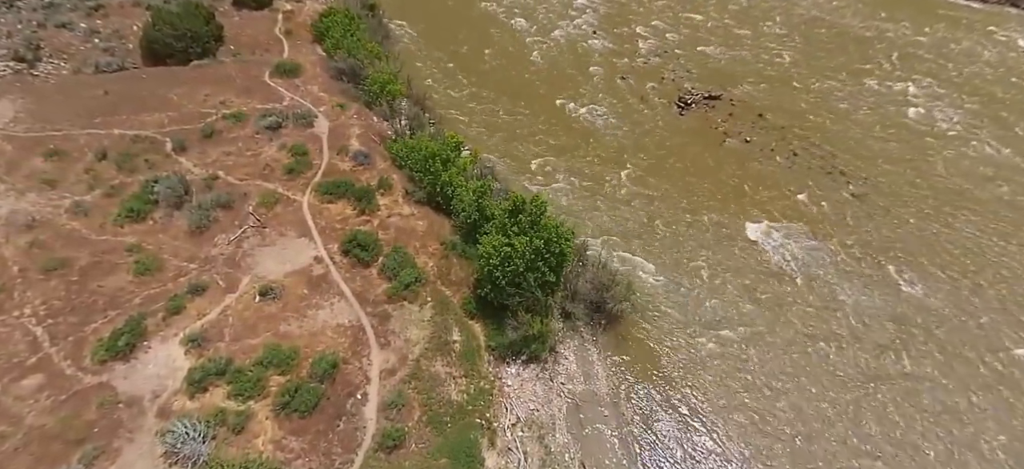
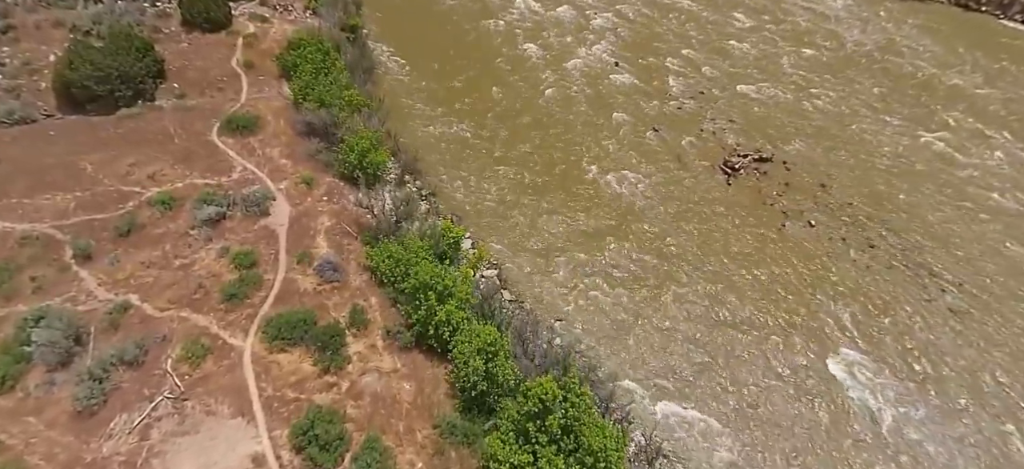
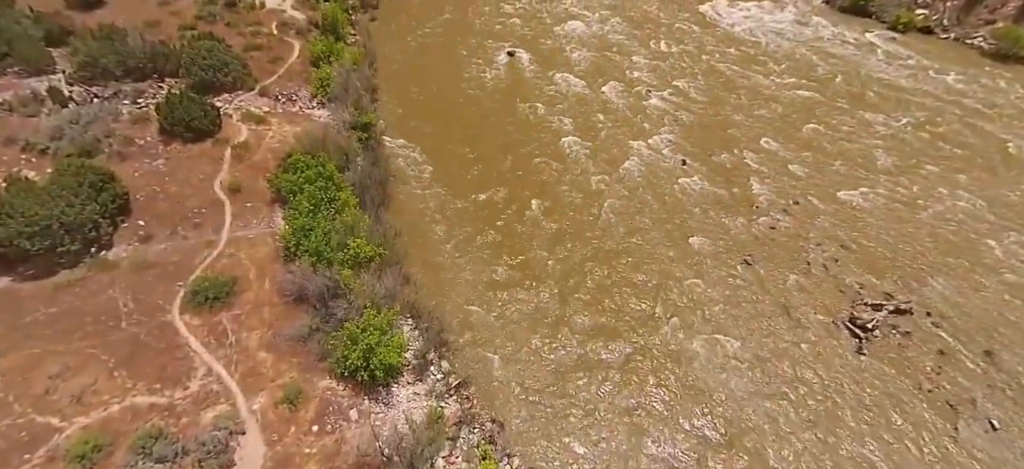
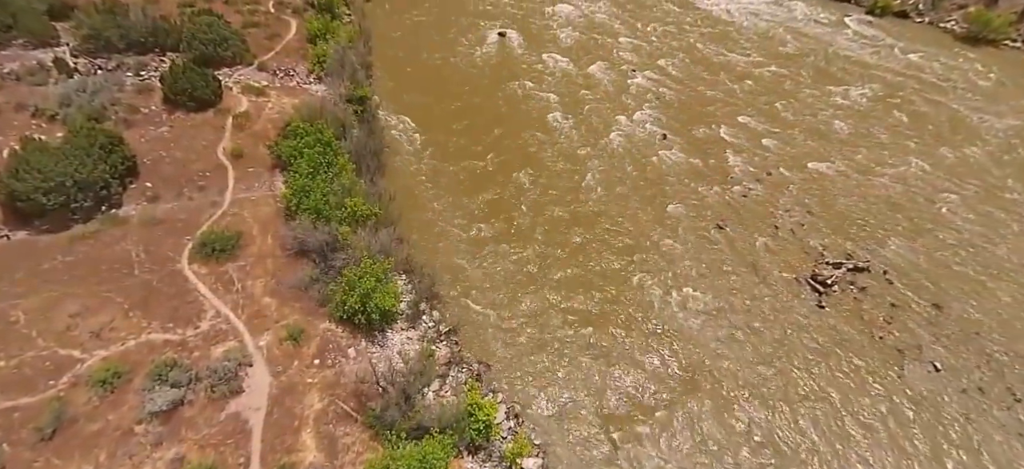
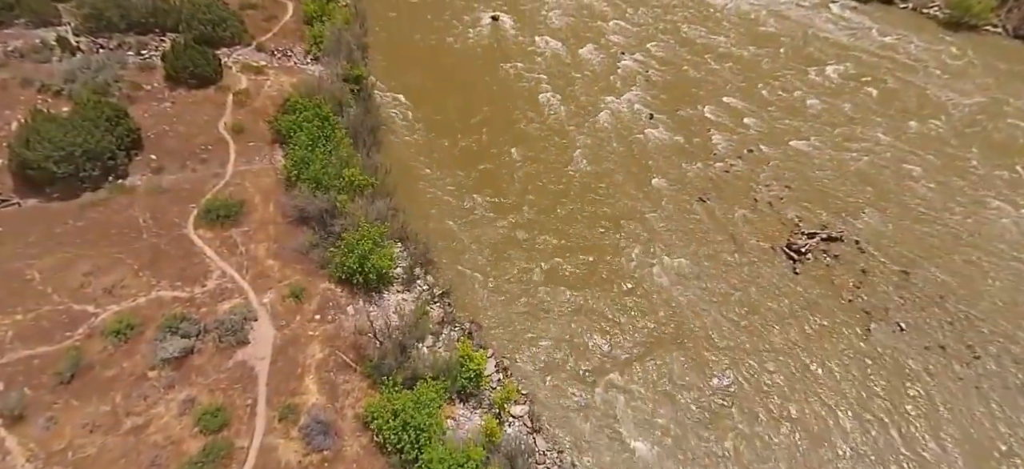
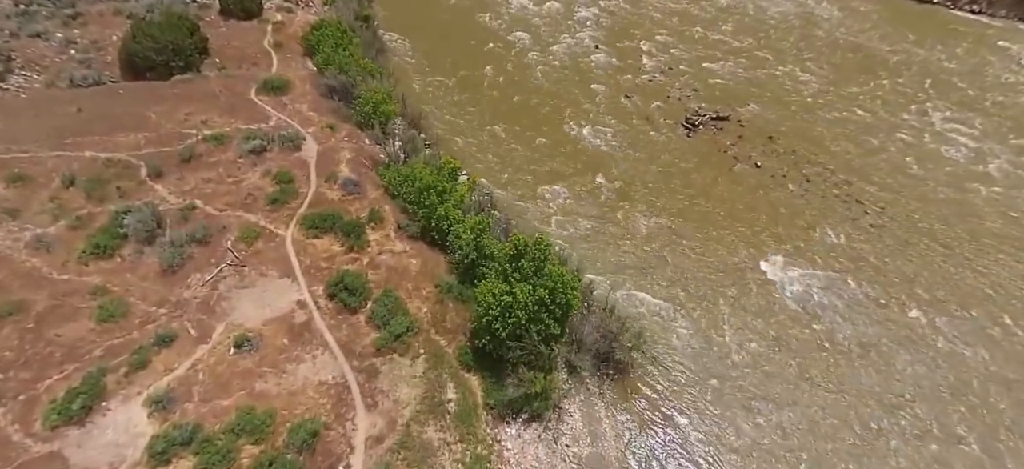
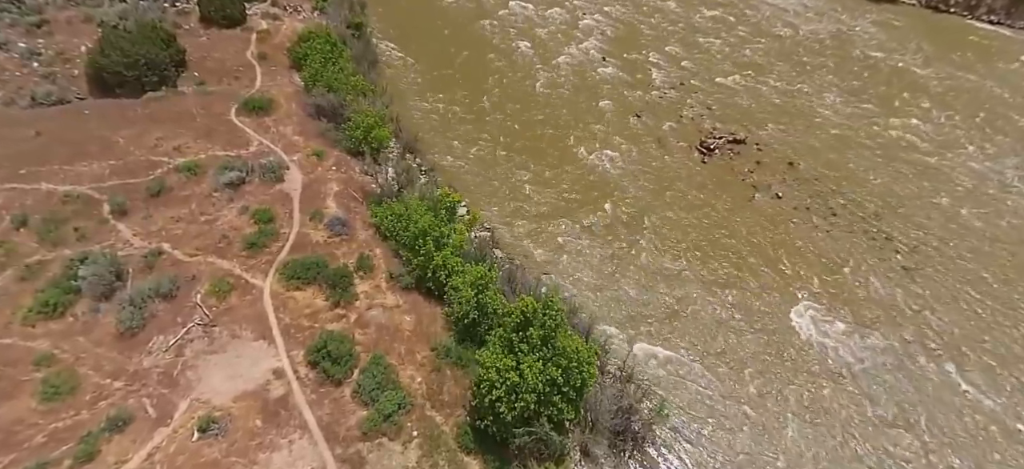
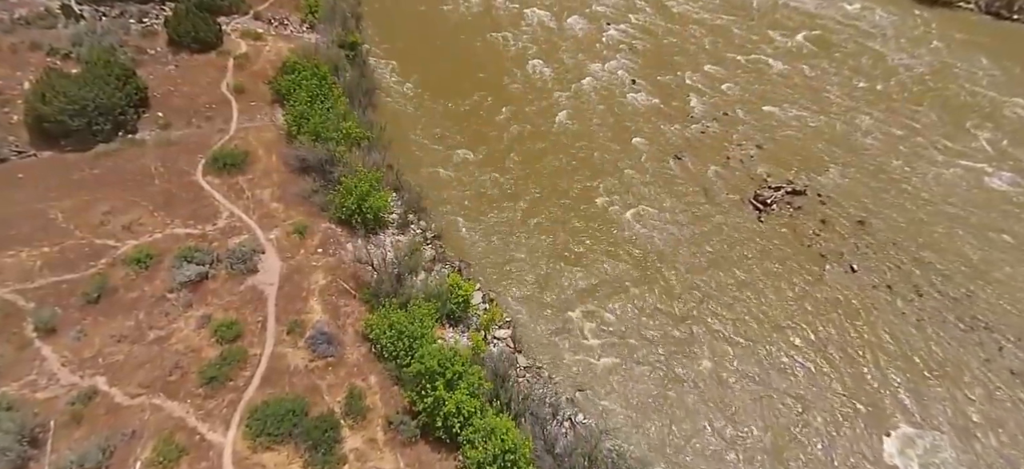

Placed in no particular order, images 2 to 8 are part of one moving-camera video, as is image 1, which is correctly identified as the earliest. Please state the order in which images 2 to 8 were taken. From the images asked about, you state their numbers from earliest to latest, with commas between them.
6, 7, 2, 8, 5, 4, 3
